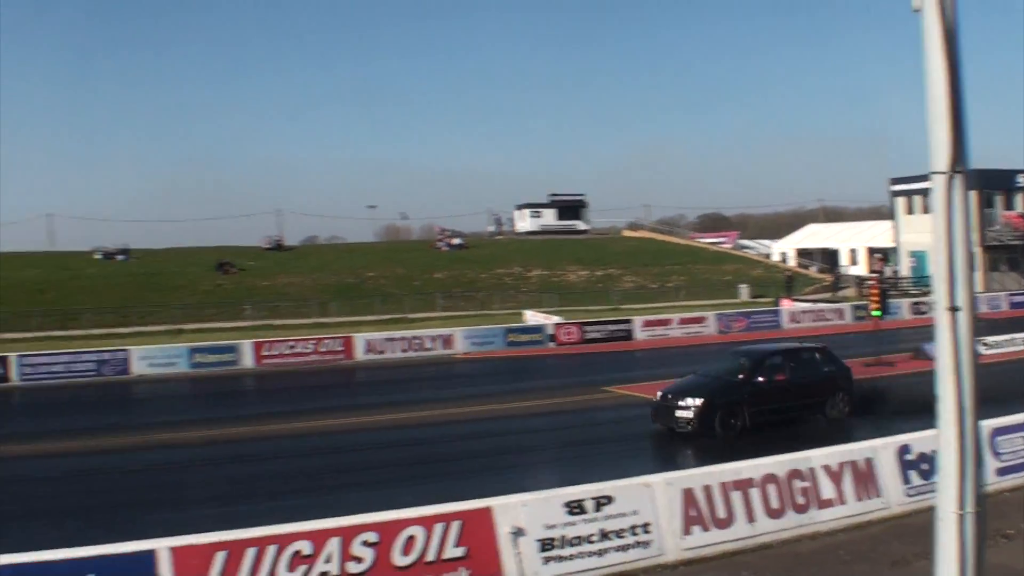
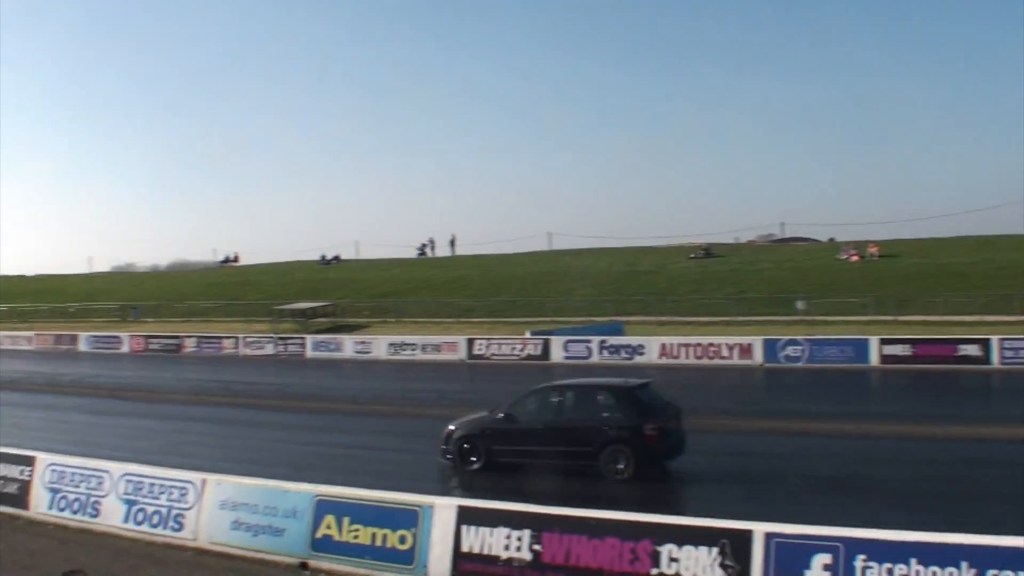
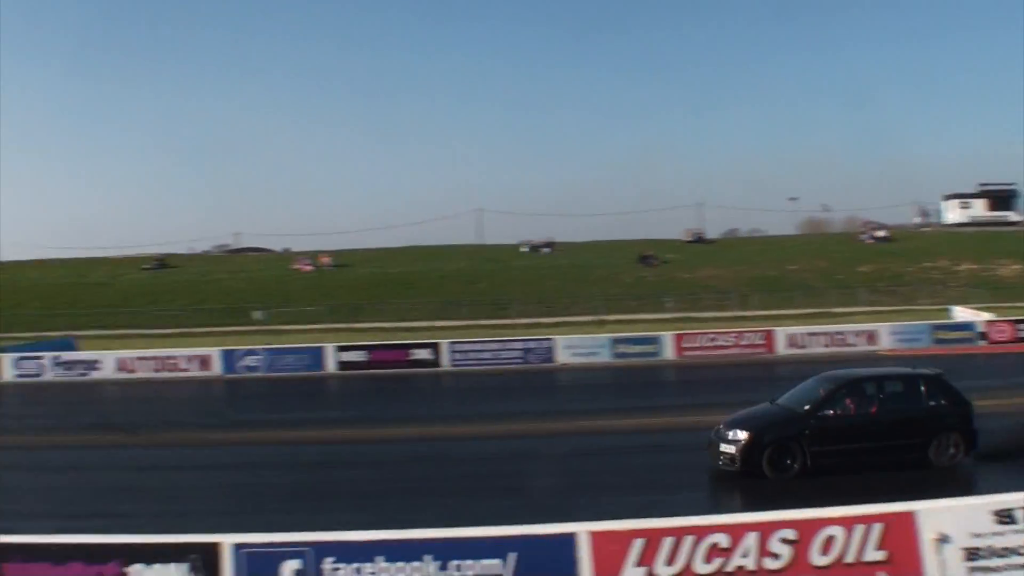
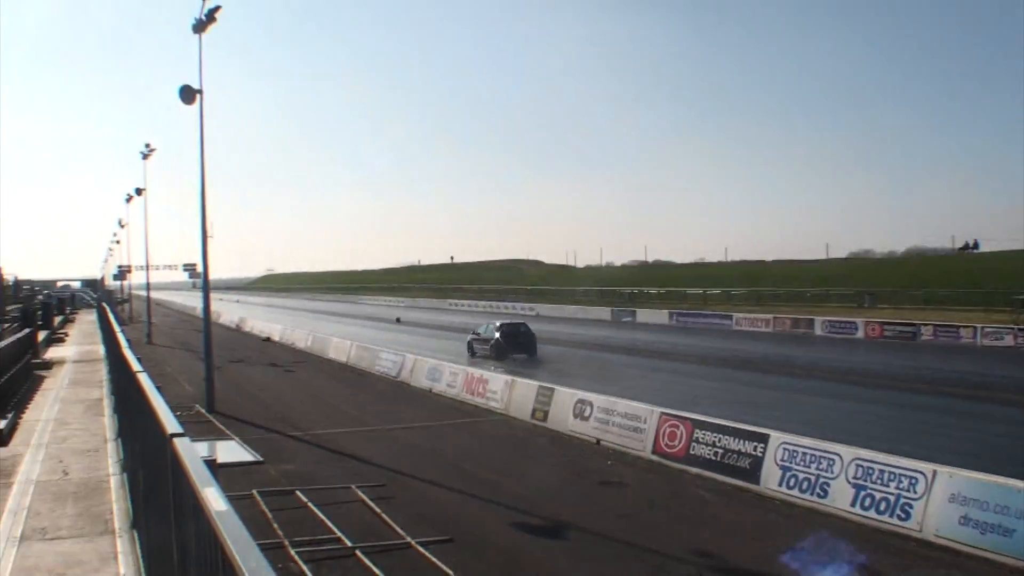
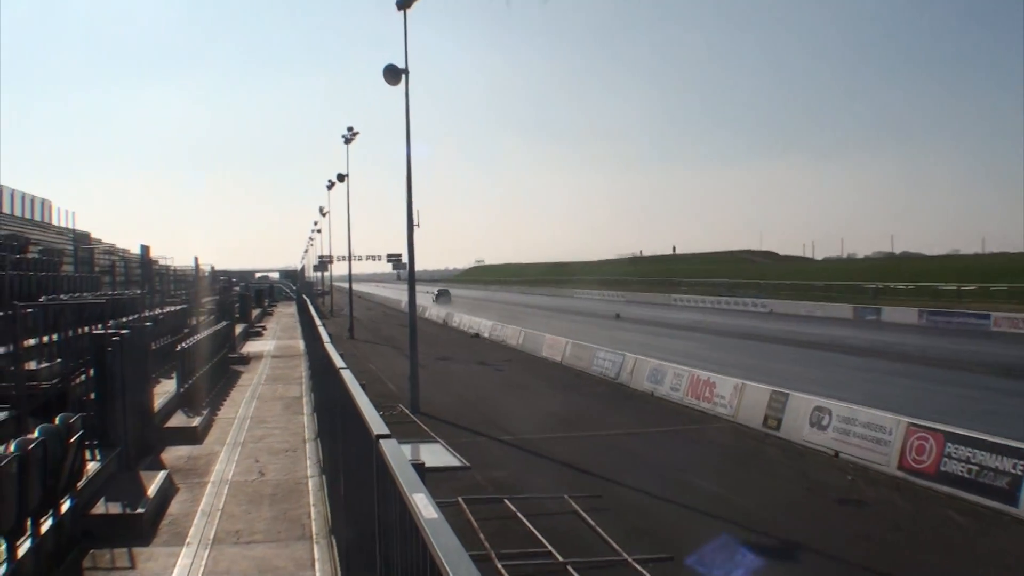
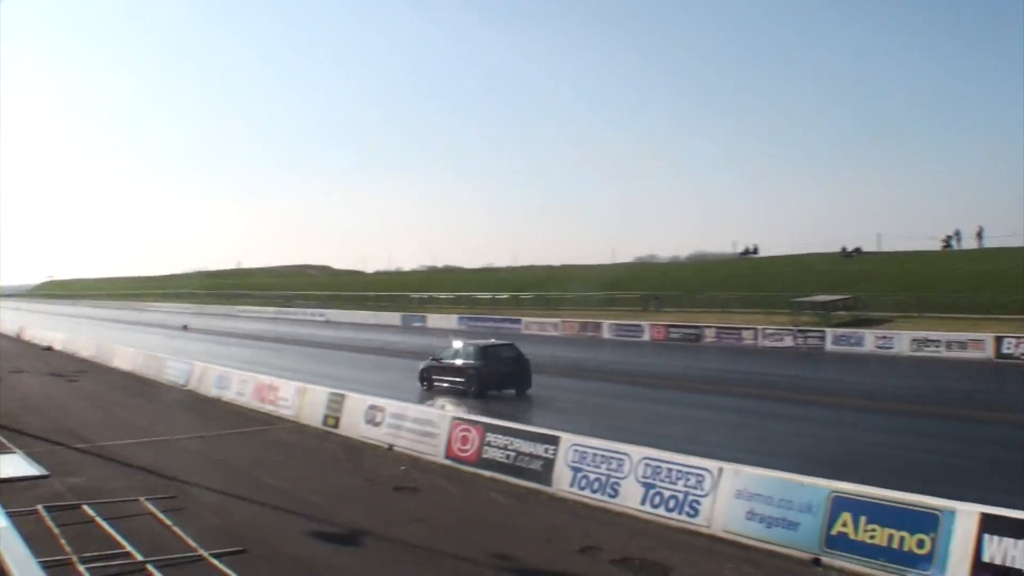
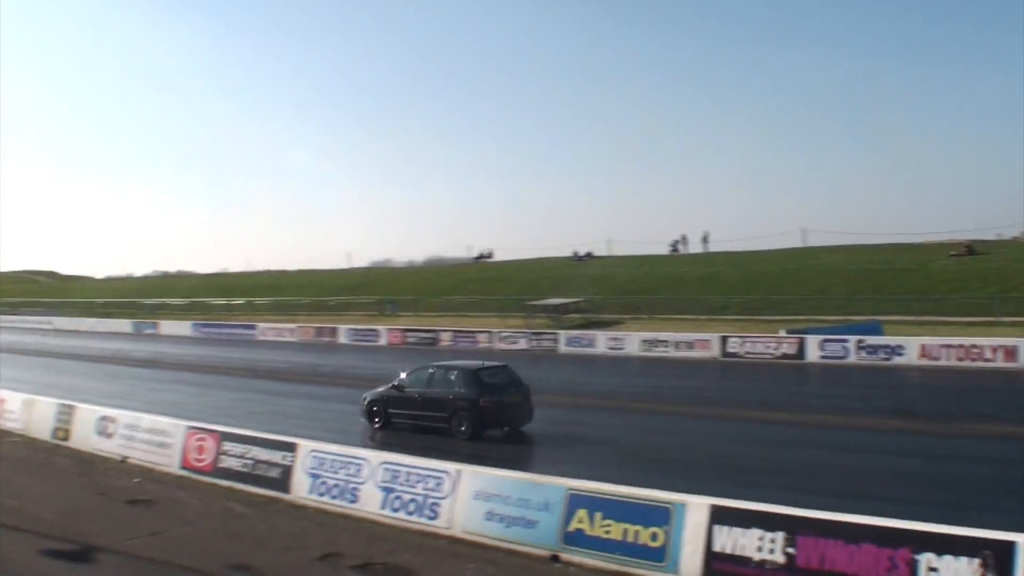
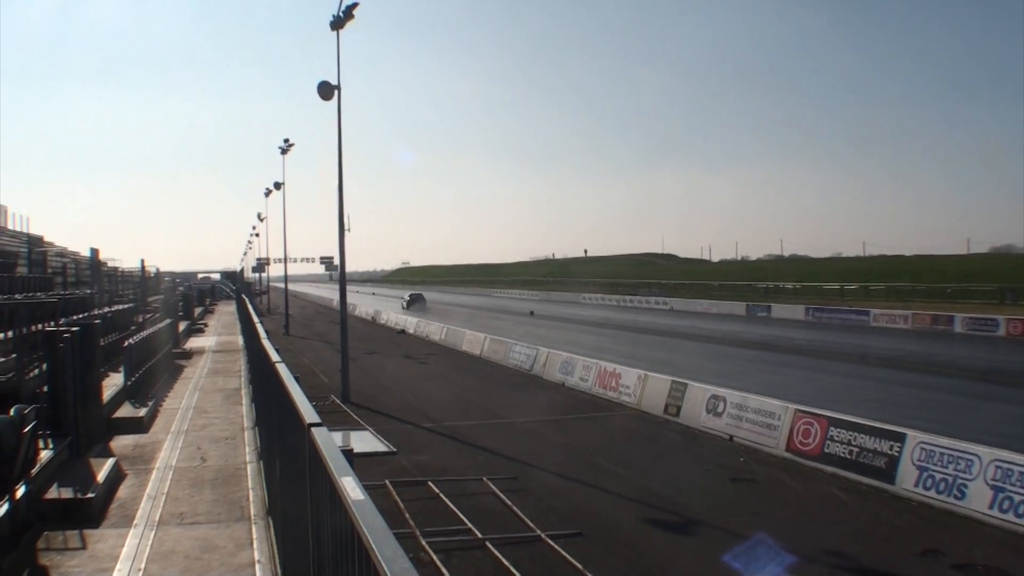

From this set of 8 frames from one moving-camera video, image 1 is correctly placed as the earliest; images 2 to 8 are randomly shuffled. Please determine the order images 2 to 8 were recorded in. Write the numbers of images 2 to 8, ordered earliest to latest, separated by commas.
3, 2, 7, 6, 4, 8, 5
